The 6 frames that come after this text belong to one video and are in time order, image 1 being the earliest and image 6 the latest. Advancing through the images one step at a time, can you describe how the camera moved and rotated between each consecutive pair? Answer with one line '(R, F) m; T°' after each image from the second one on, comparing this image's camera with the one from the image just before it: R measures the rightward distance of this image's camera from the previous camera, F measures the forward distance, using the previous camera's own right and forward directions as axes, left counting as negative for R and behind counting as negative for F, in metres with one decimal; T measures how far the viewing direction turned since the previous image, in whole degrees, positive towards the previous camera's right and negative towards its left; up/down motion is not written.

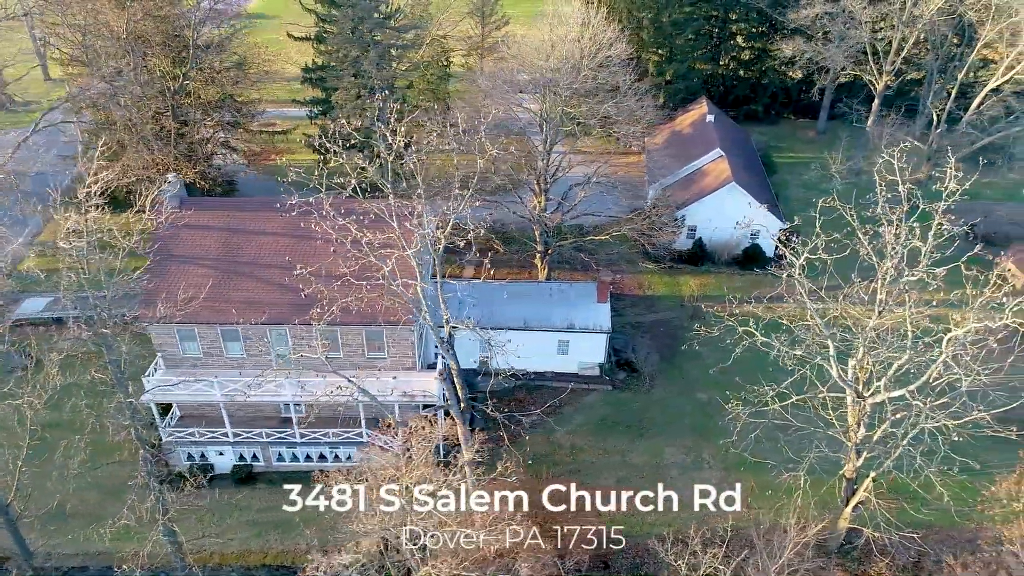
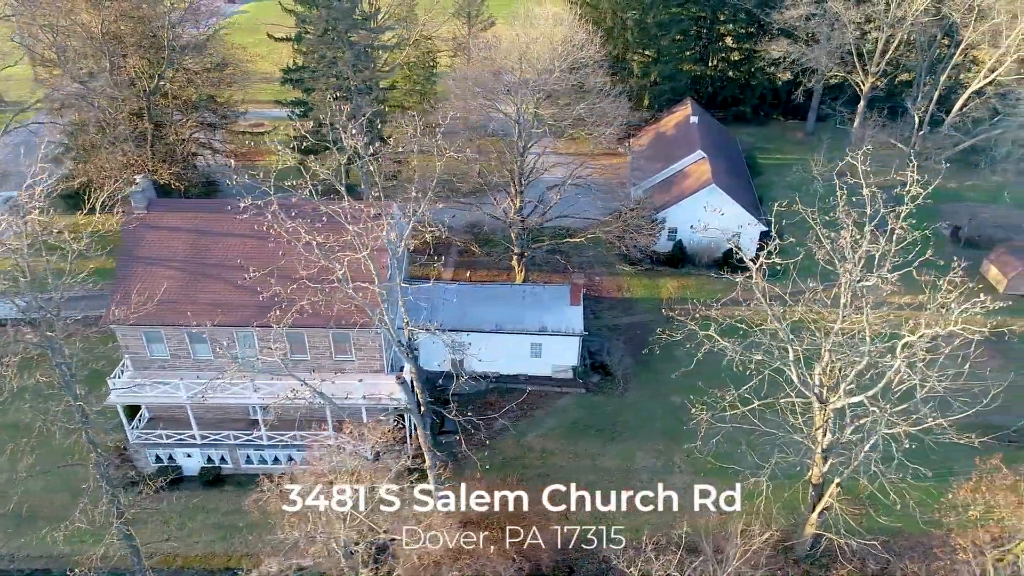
(+1.1, +0.1) m; 0°
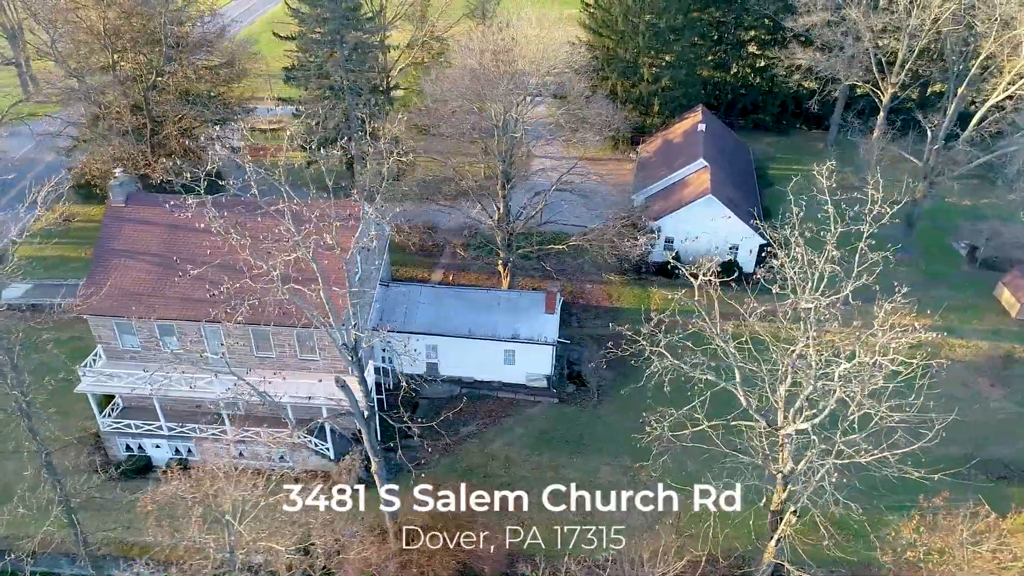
(+2.3, +0.4) m; -4°
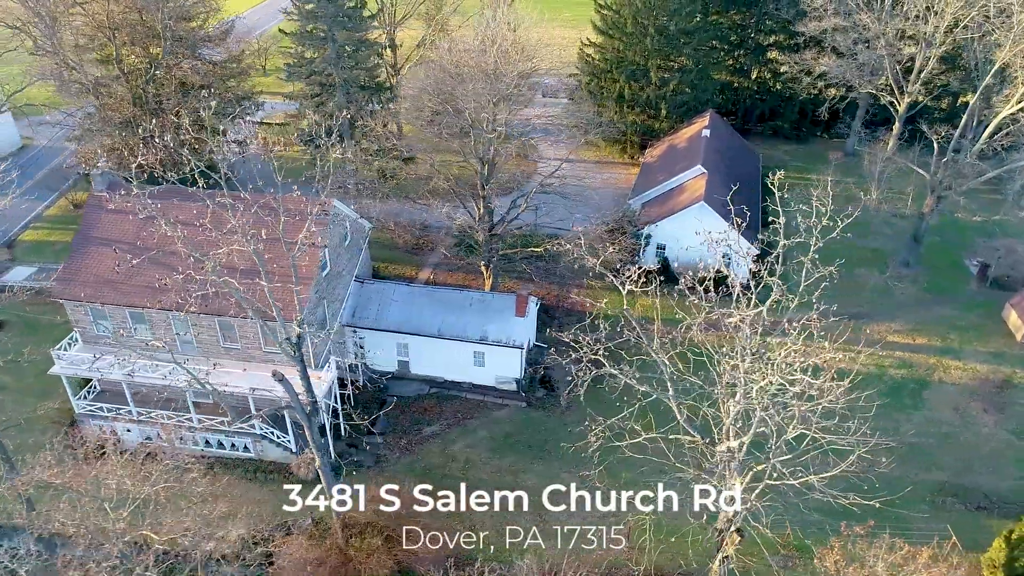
(+2.5, +0.2) m; -4°
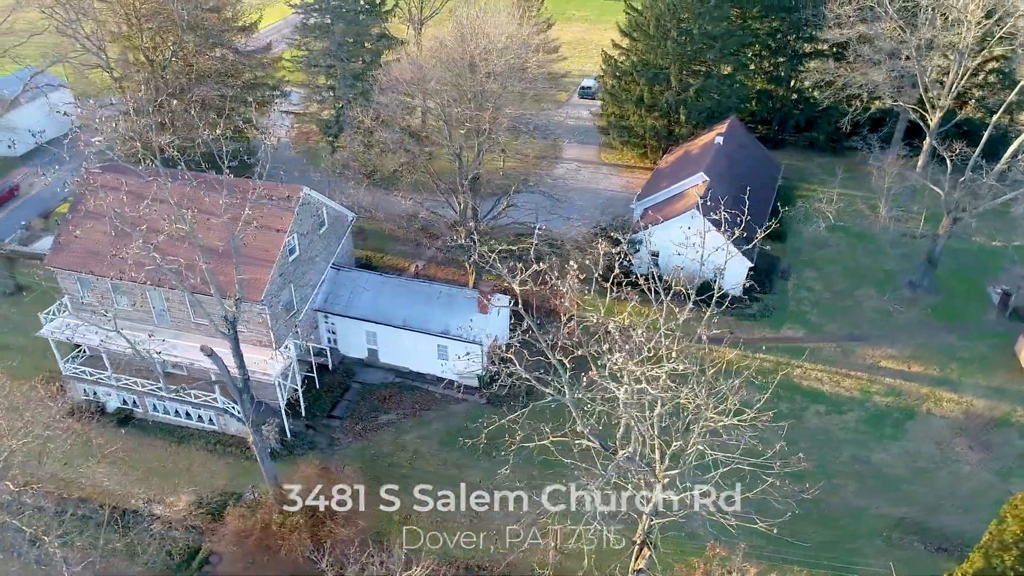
(+3.7, +0.2) m; -6°
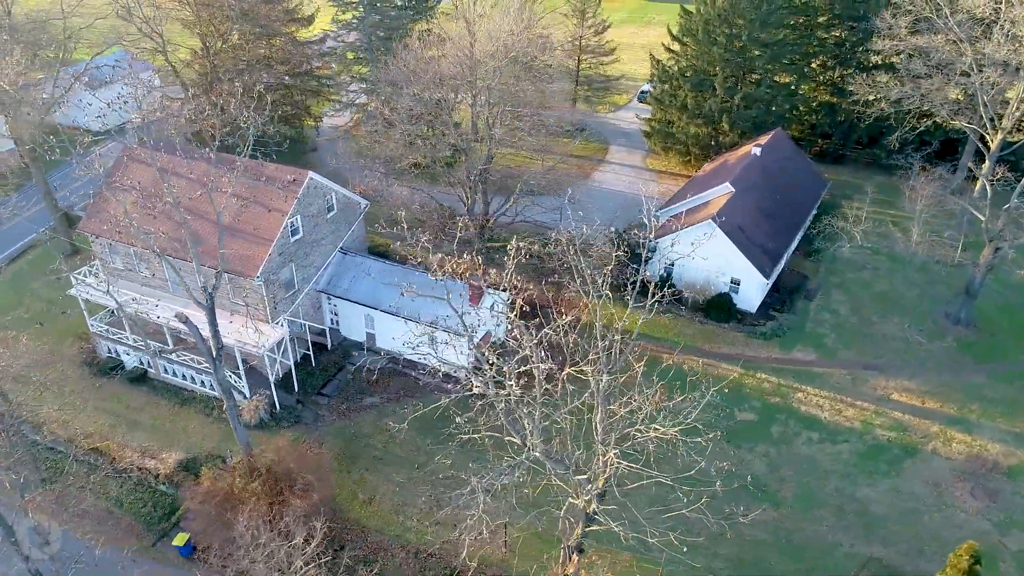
(+3.4, +0.1) m; -7°
